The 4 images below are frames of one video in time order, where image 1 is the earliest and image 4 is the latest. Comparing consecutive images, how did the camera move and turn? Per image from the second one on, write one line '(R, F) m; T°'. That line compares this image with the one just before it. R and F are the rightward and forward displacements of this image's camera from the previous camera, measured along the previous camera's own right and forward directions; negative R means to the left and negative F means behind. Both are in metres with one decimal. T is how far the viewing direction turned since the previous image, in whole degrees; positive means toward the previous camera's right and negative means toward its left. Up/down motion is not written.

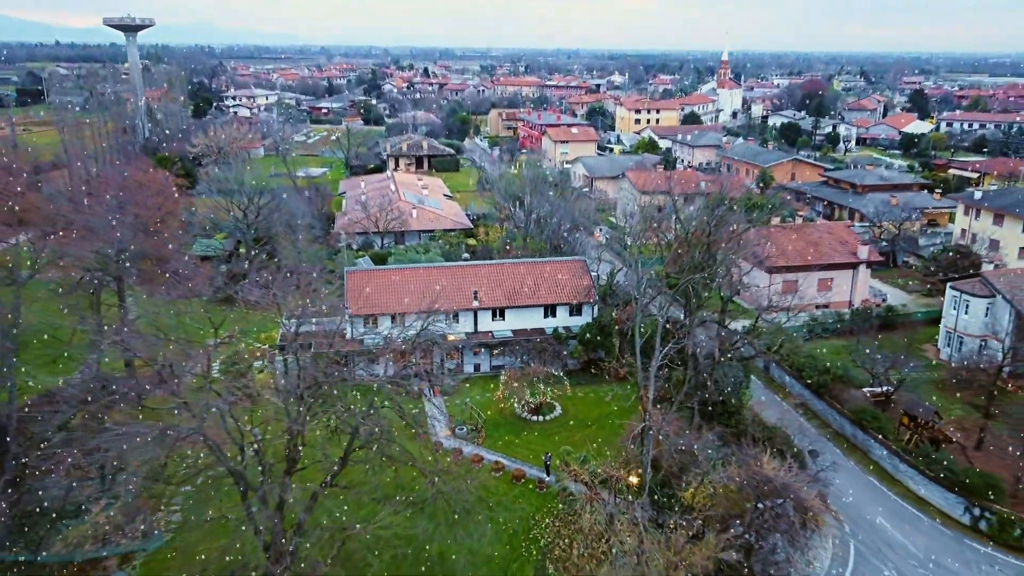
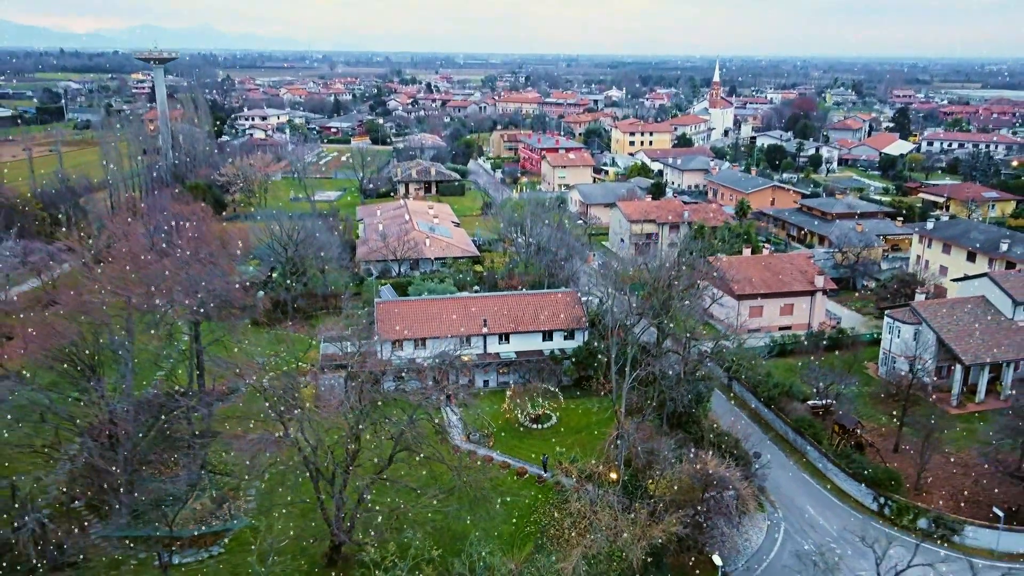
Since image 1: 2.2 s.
(-0.1, -2.9) m; 0°
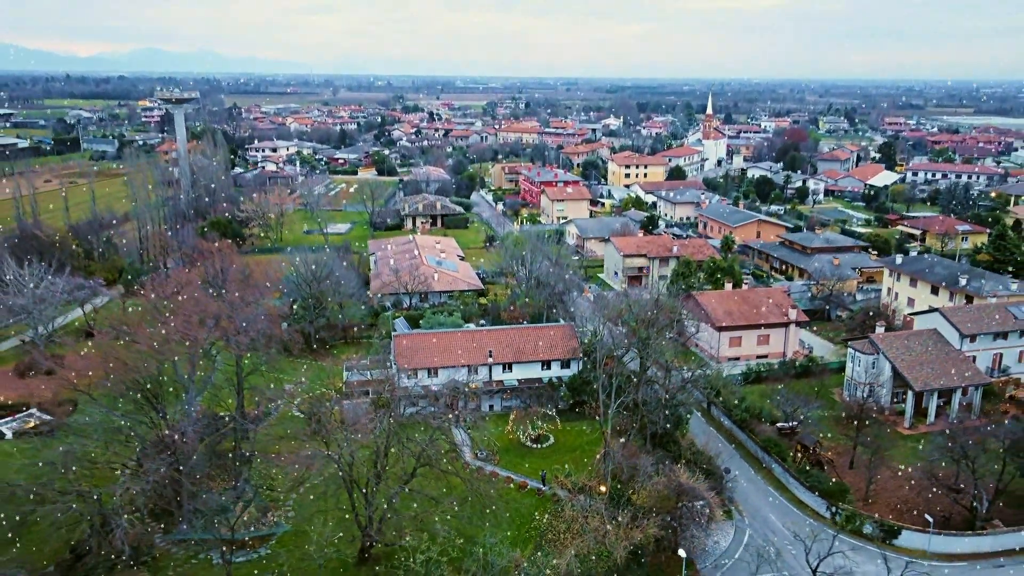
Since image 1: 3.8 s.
(-0.1, -2.3) m; 0°
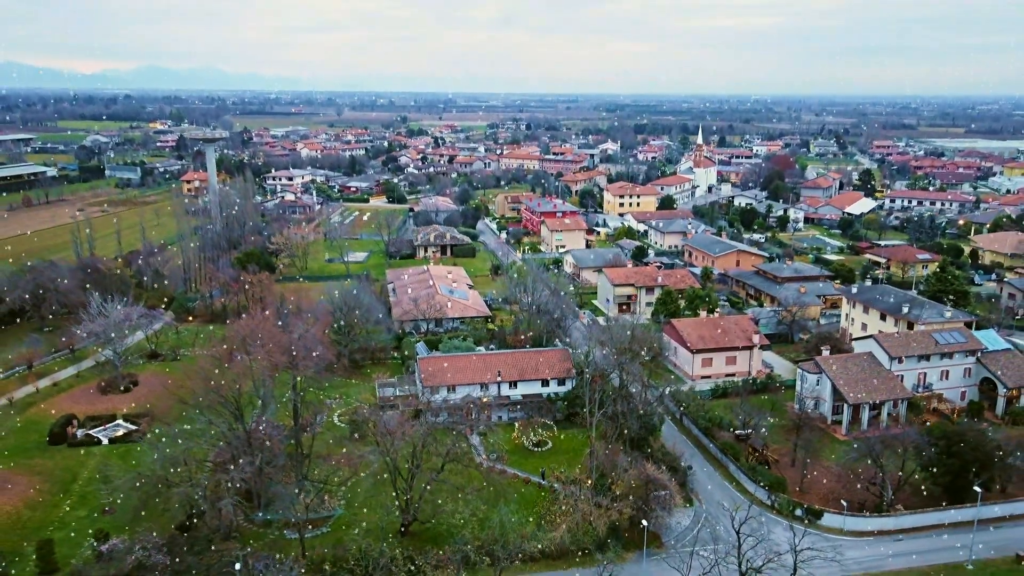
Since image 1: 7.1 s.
(-0.2, -4.2) m; 0°
